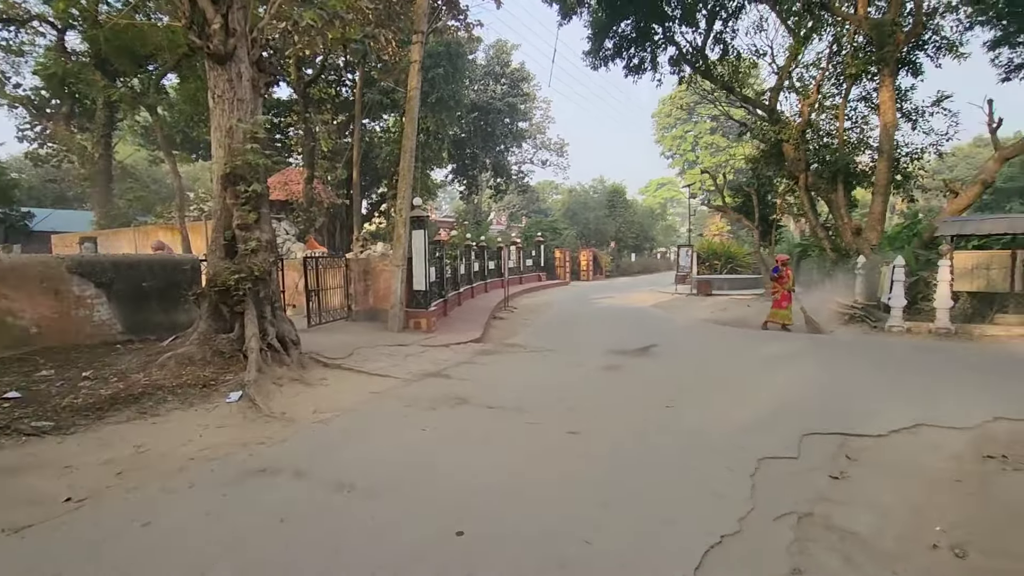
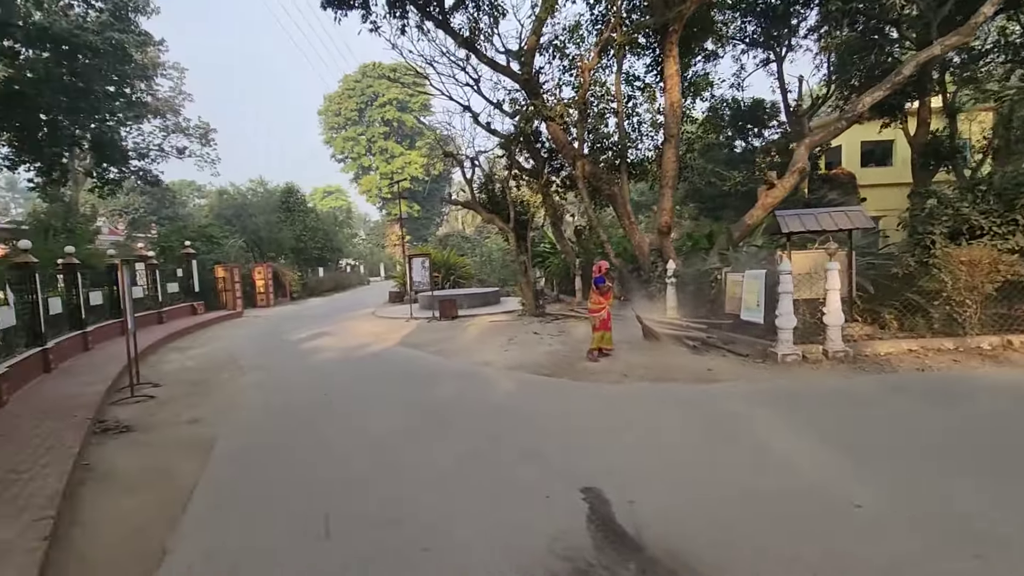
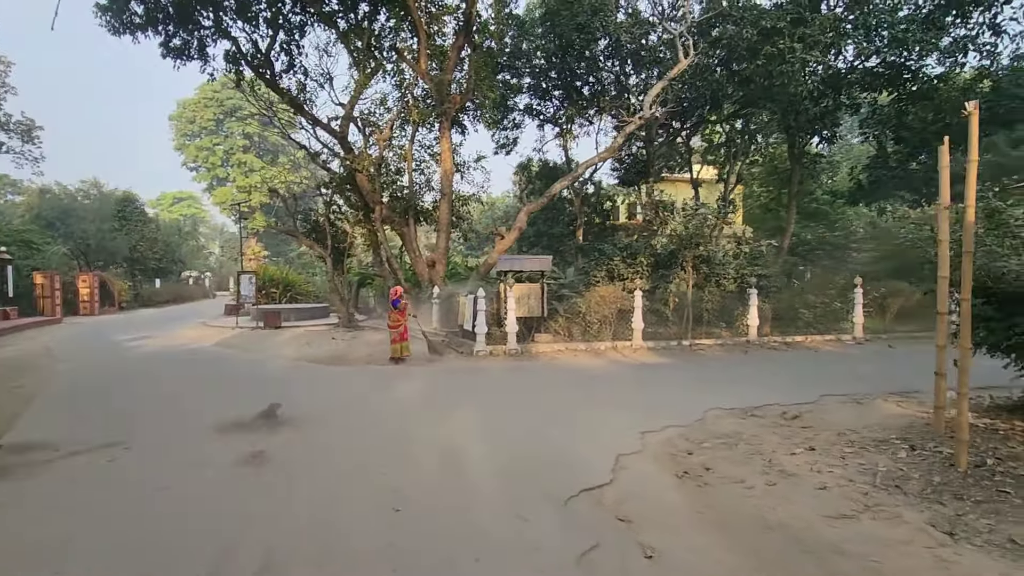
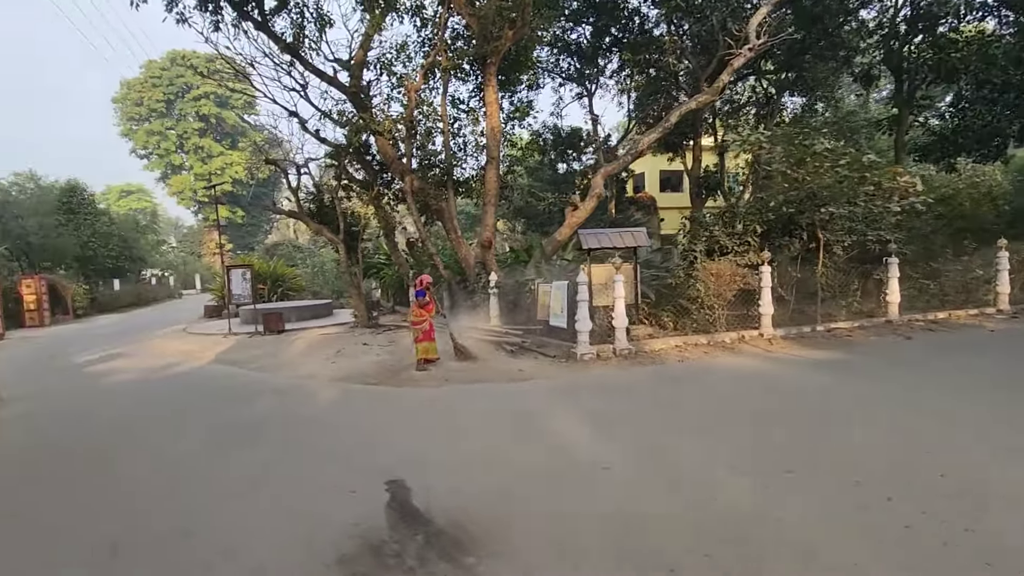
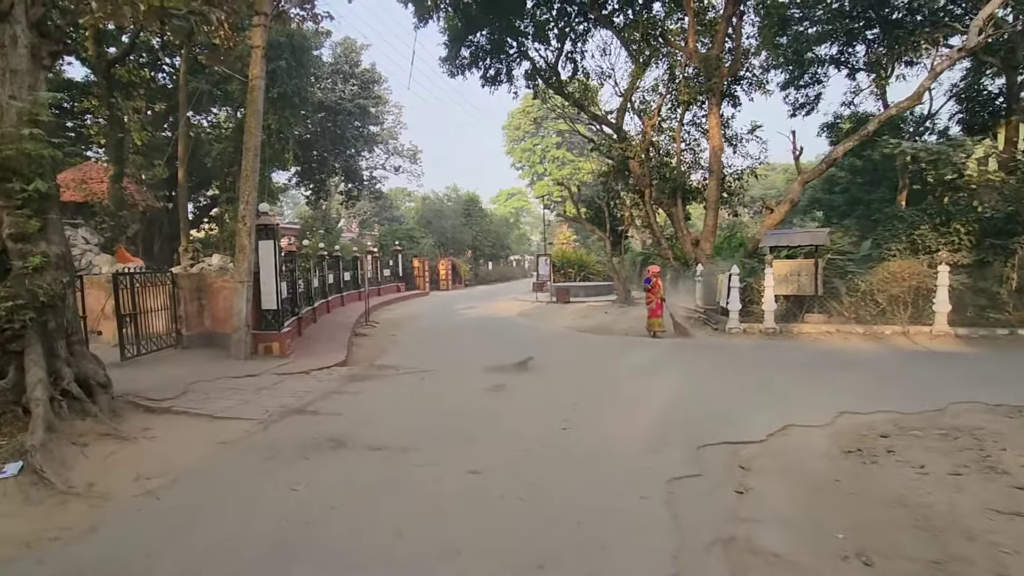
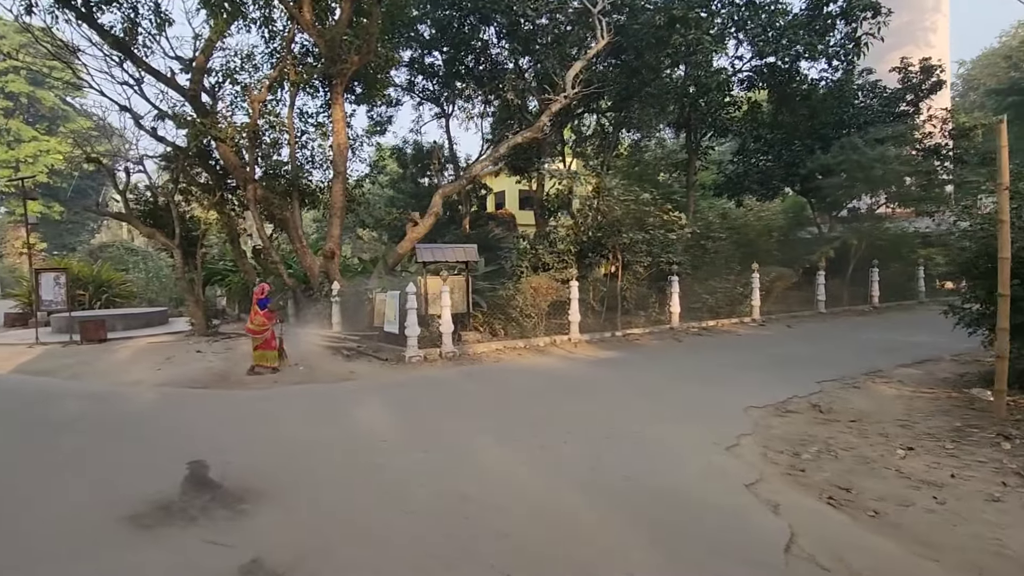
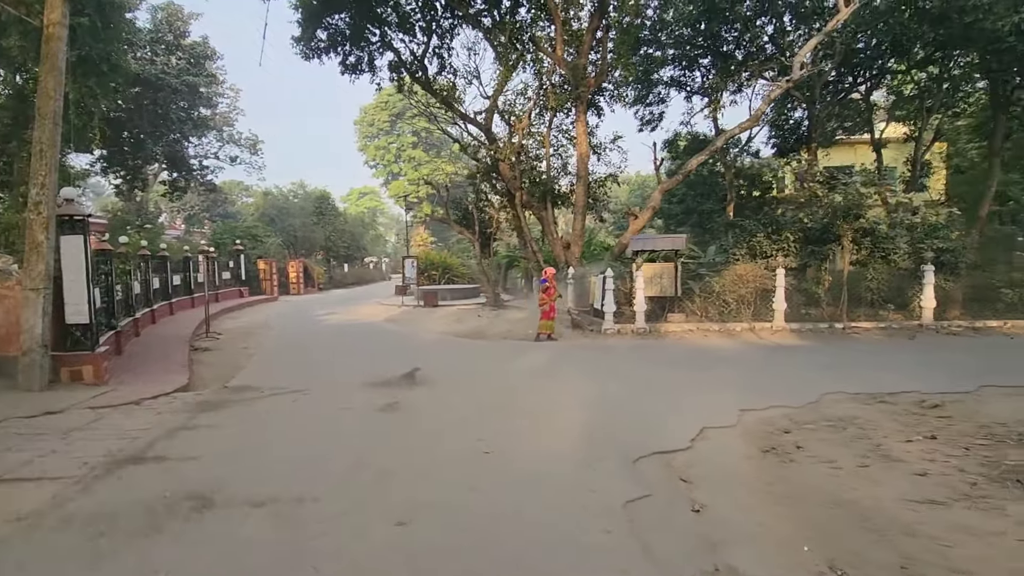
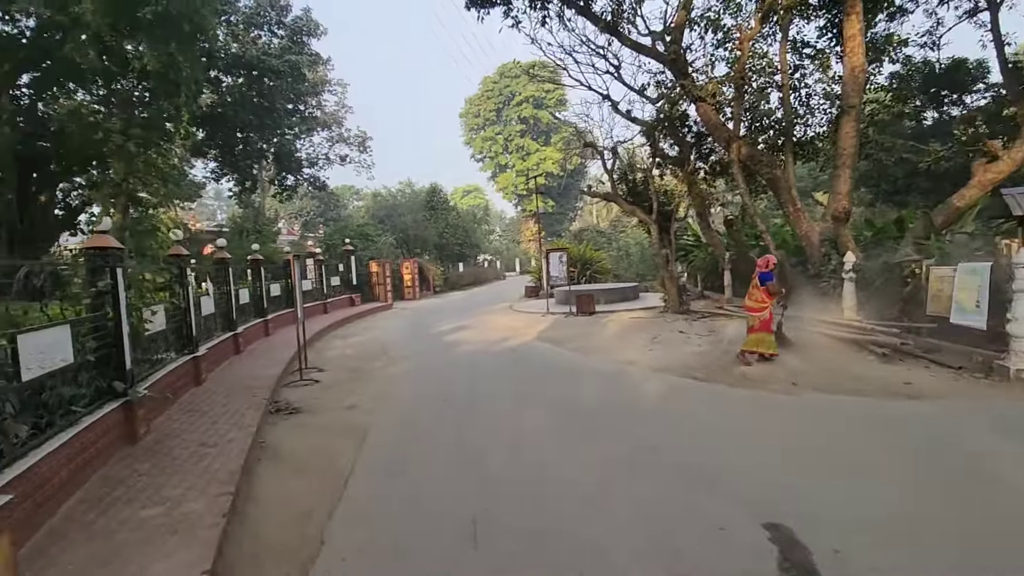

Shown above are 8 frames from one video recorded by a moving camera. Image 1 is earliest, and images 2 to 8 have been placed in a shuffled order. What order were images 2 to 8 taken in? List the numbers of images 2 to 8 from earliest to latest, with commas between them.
5, 7, 3, 6, 4, 2, 8
